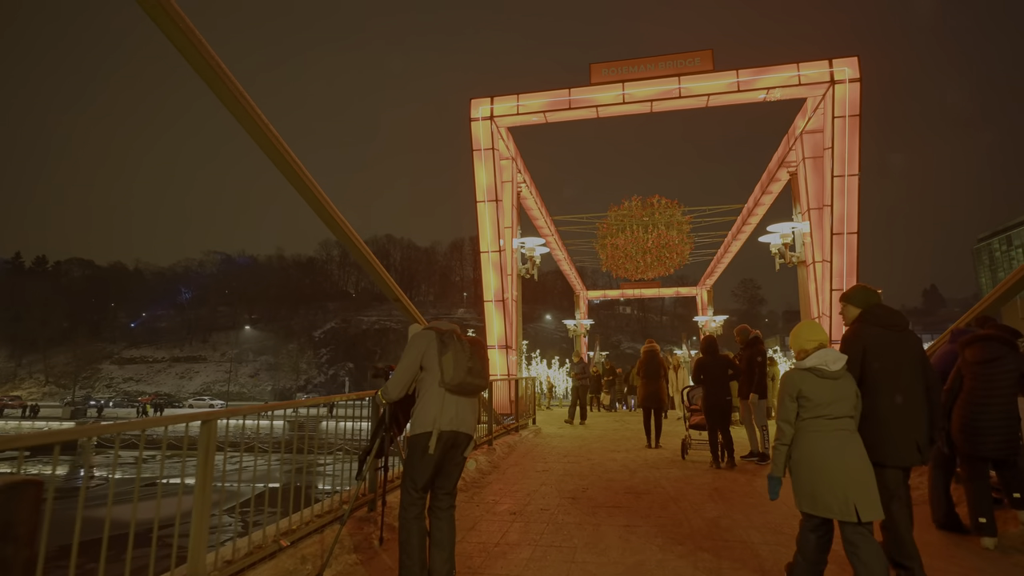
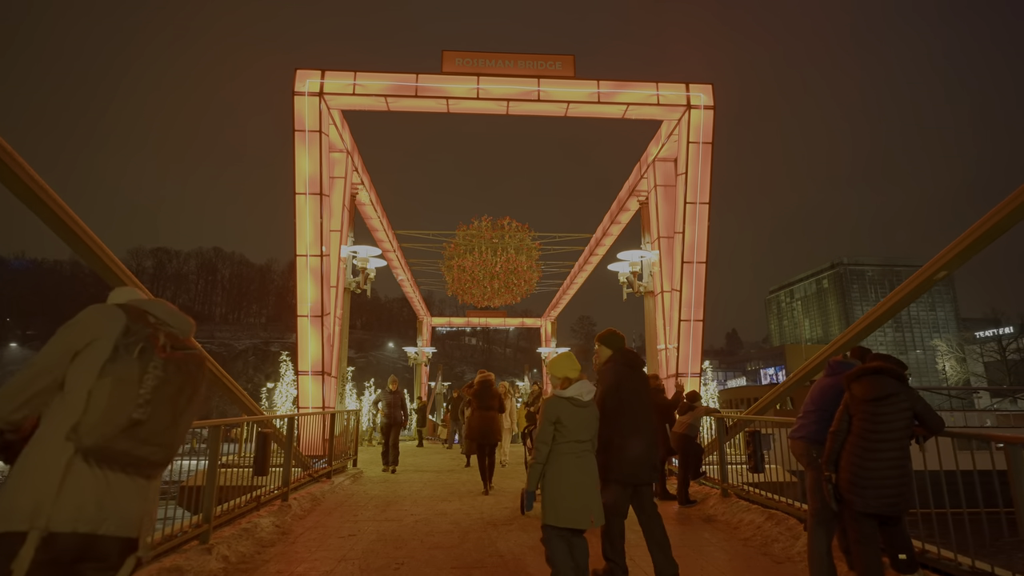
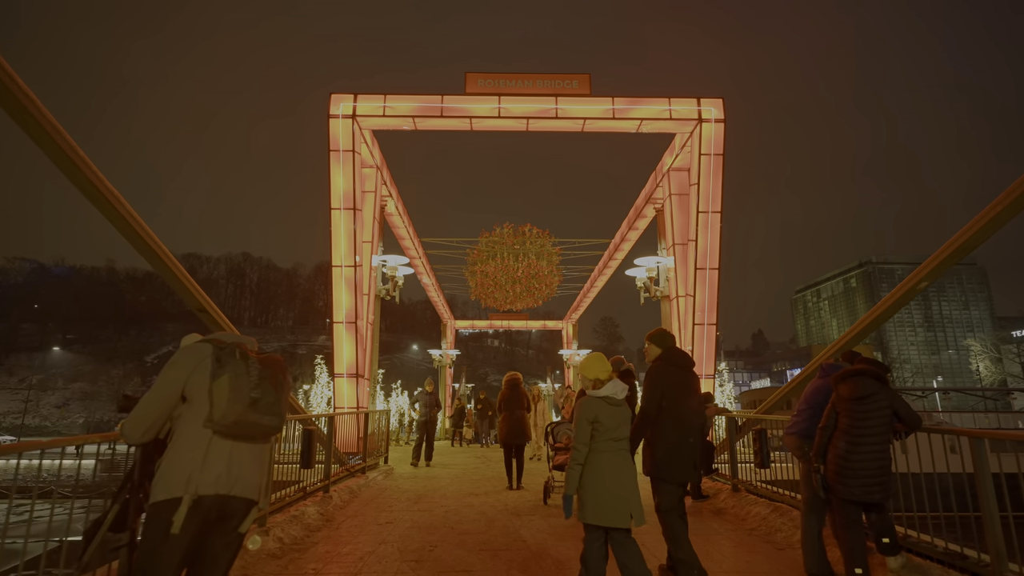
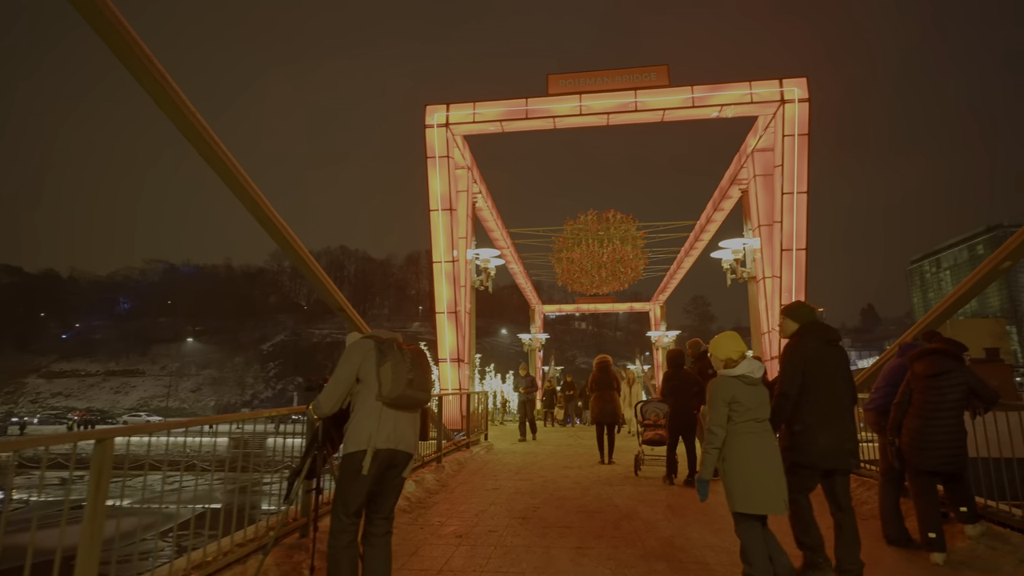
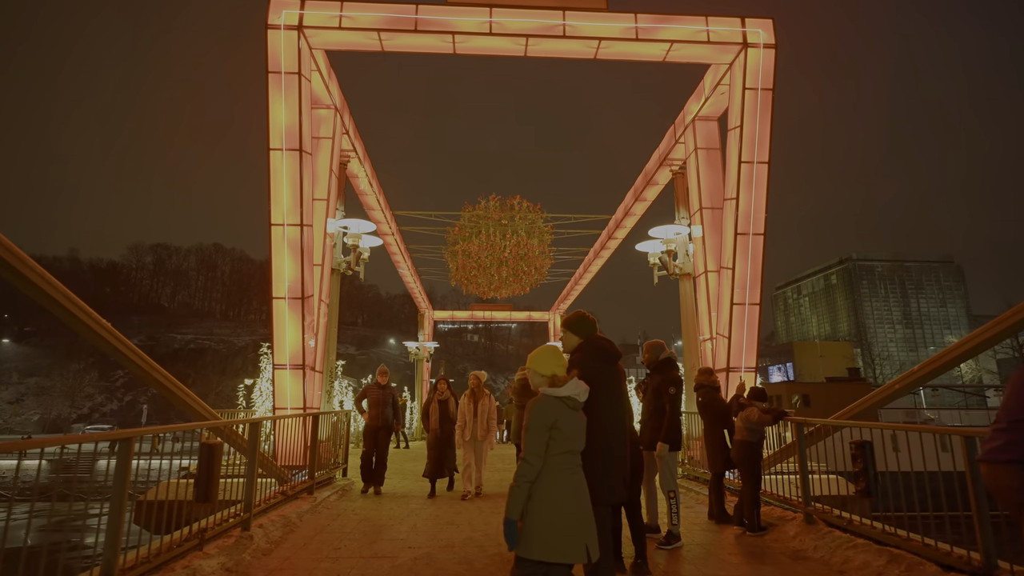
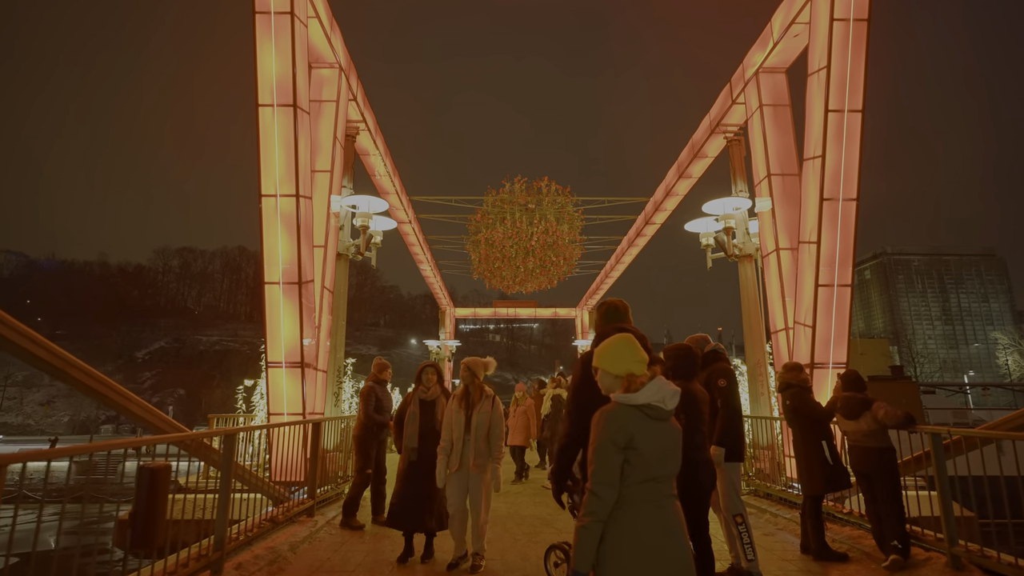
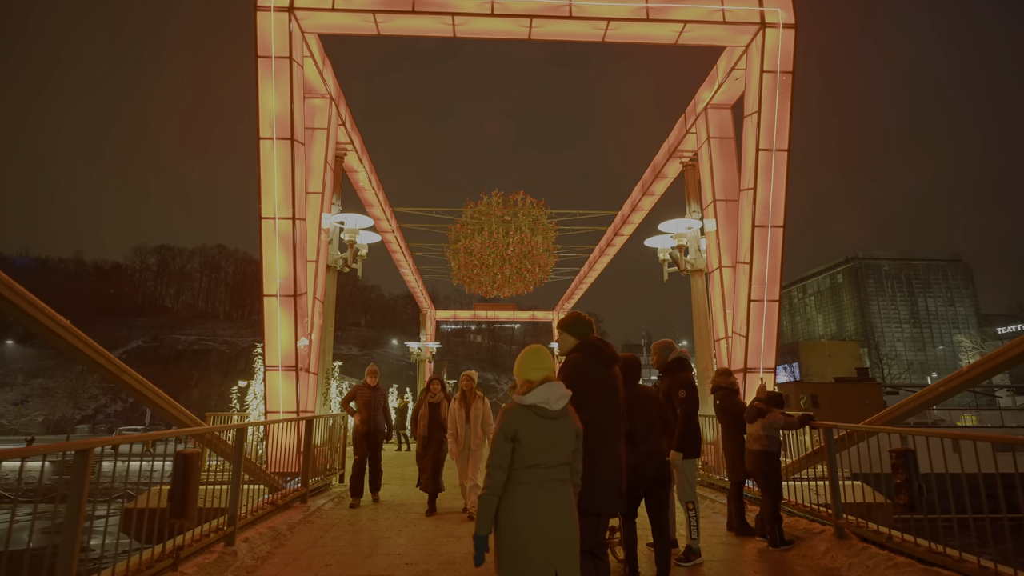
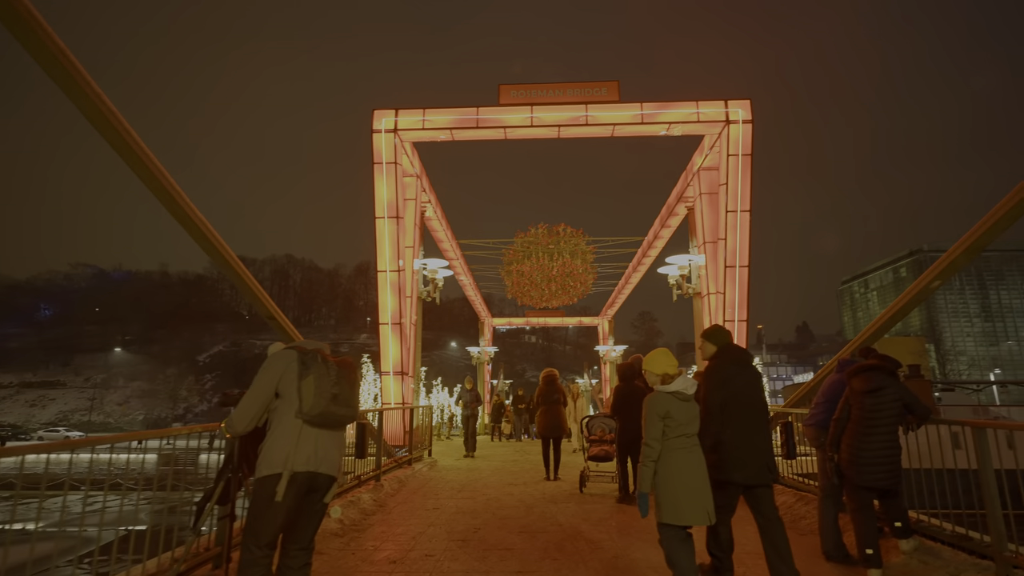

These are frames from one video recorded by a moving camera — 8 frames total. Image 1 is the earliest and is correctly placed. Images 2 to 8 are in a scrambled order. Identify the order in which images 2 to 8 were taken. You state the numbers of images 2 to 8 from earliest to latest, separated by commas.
4, 8, 3, 2, 5, 7, 6
